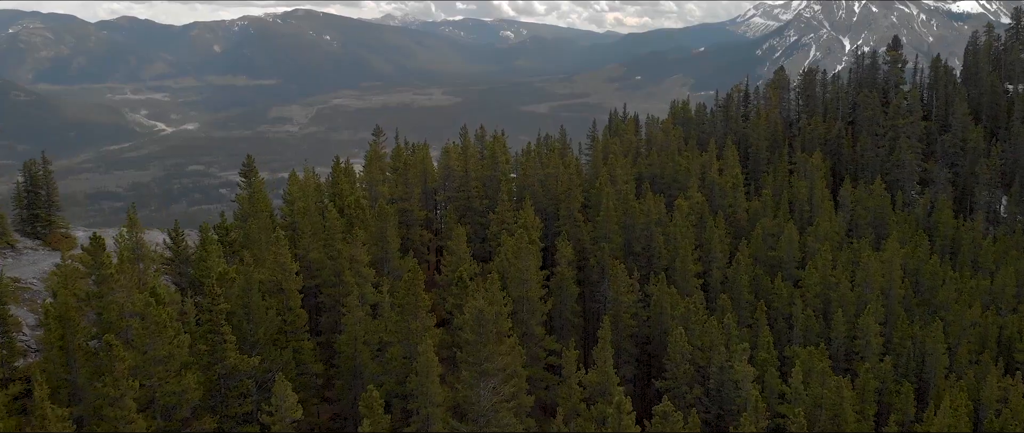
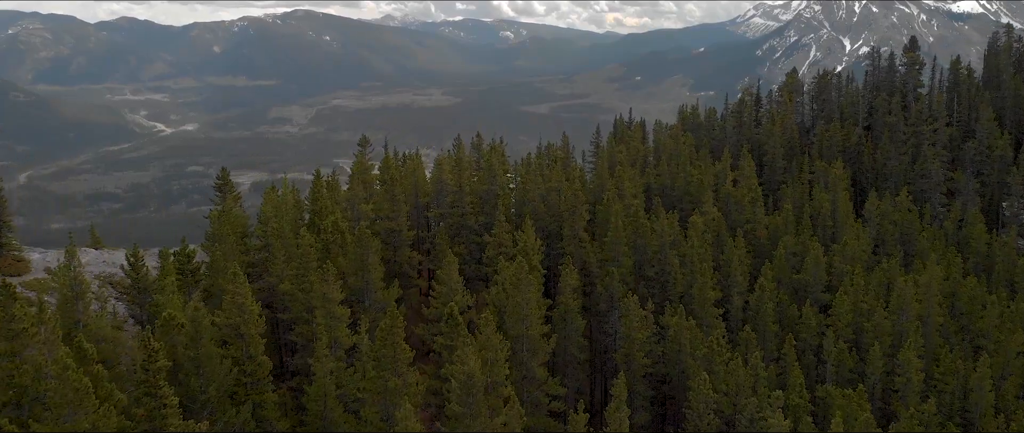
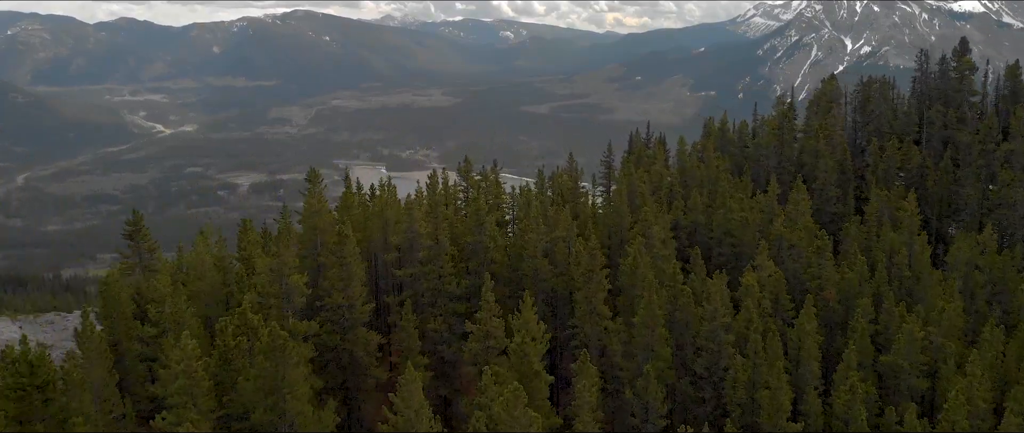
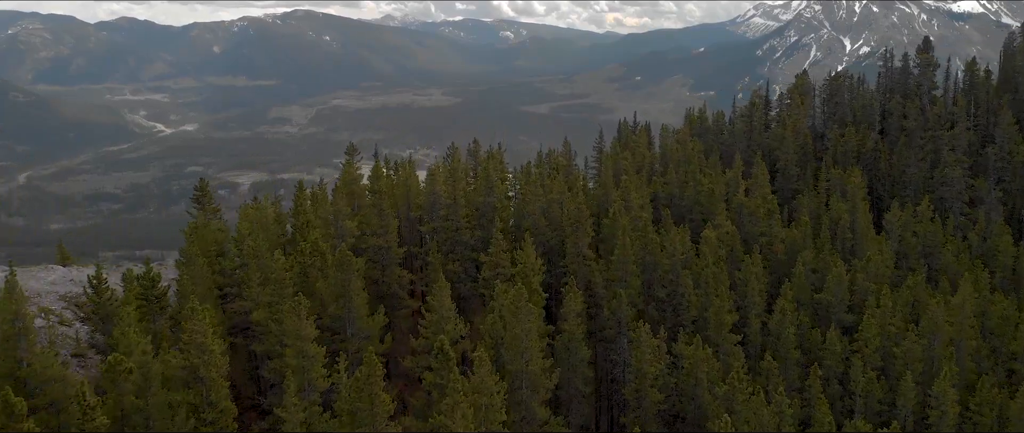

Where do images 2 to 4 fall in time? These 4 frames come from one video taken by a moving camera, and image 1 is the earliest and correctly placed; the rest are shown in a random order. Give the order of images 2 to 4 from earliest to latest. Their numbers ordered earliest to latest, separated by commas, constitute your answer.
2, 4, 3
